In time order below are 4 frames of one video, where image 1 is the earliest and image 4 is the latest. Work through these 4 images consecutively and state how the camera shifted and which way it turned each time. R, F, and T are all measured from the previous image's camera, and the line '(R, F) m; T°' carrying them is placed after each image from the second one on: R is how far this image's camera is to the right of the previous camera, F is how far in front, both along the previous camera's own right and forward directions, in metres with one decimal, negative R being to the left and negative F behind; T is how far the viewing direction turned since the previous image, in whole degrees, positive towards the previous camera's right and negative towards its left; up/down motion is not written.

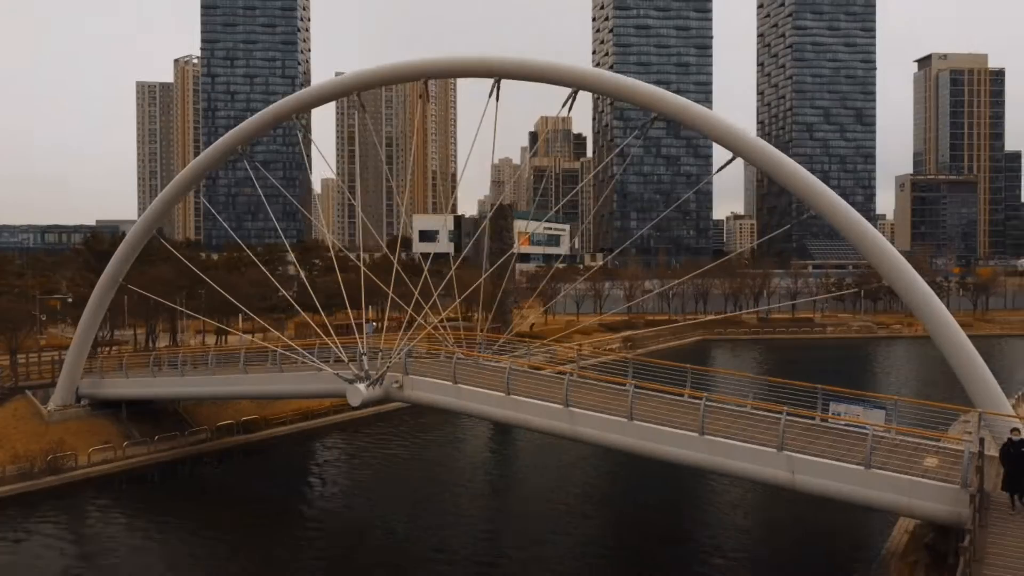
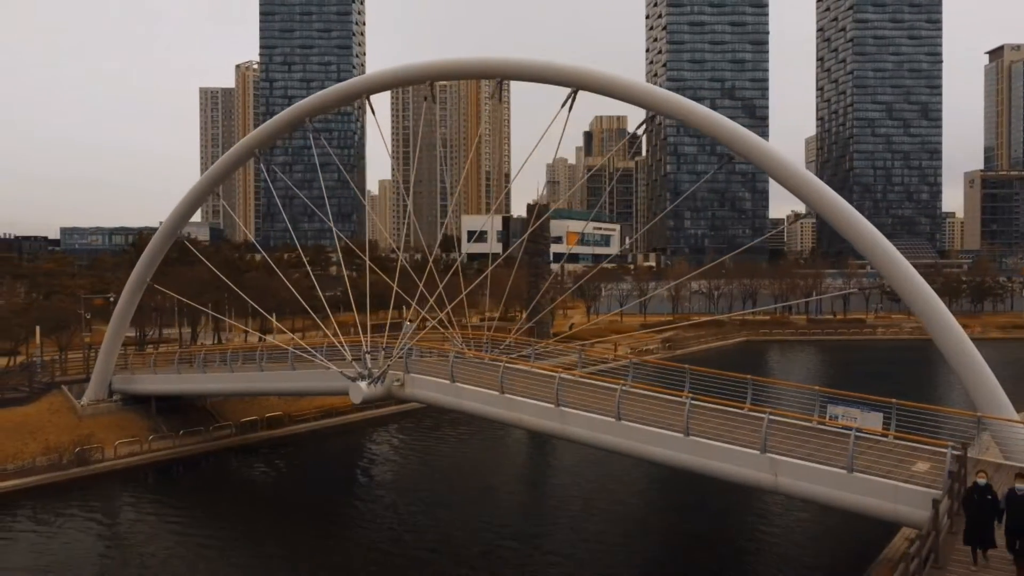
(+0.9, -0.1) m; -4°
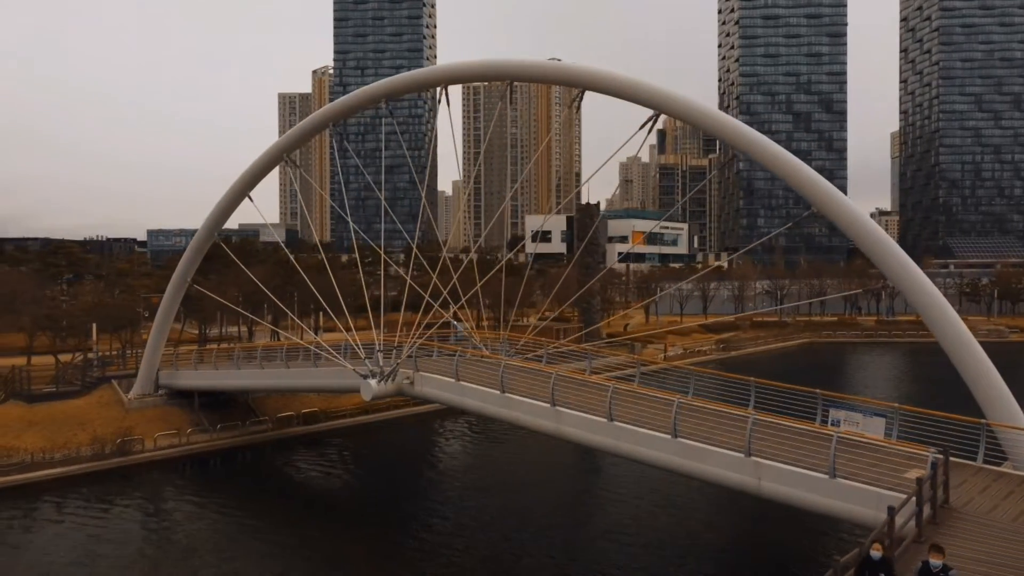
(+1.1, -0.1) m; -5°
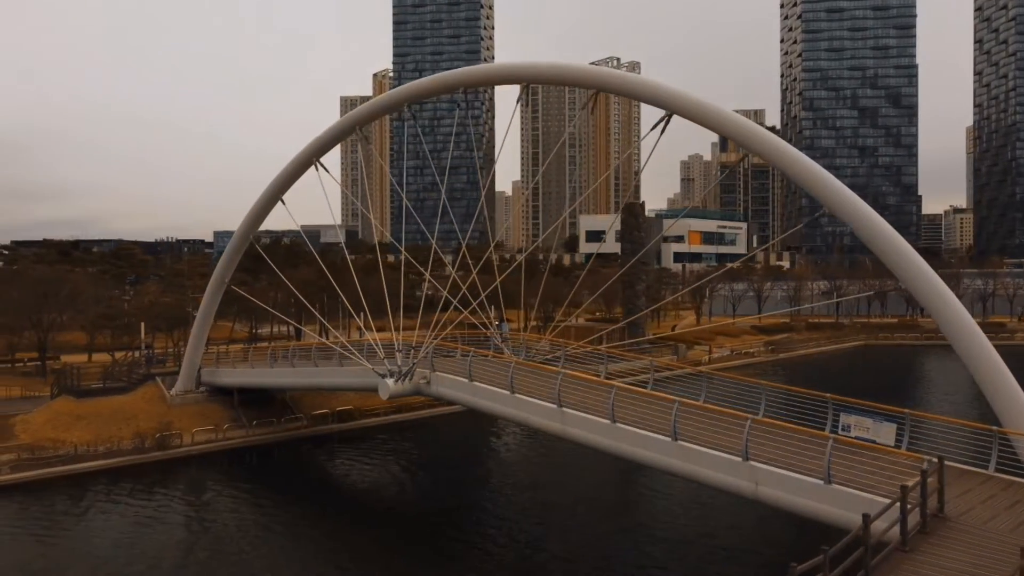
(+0.8, -0.1) m; -4°
